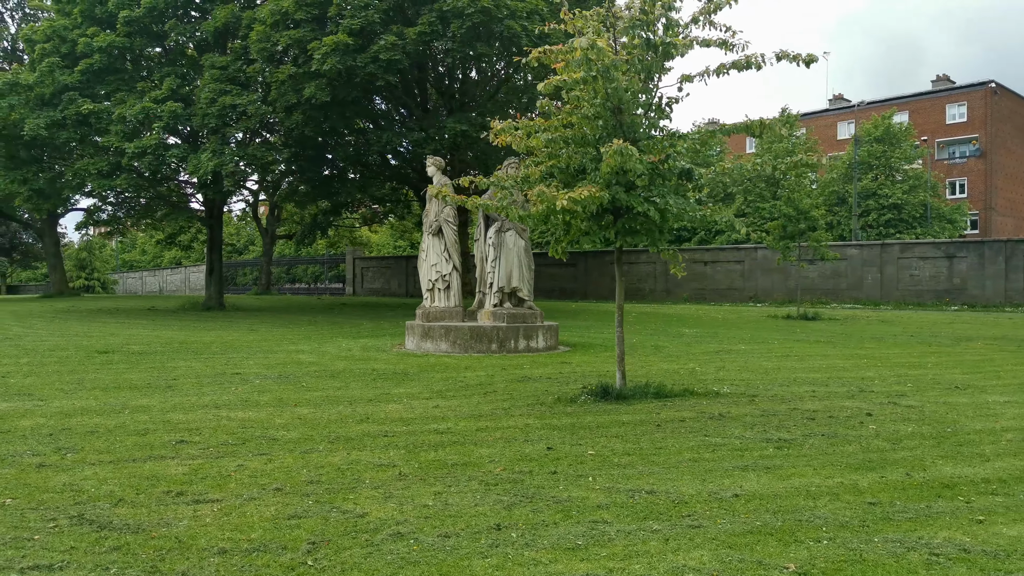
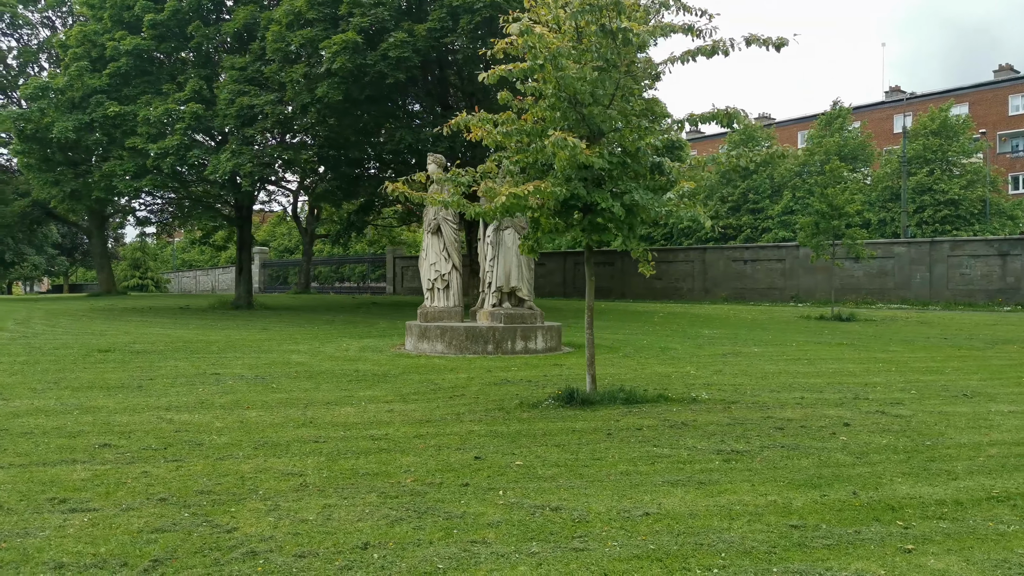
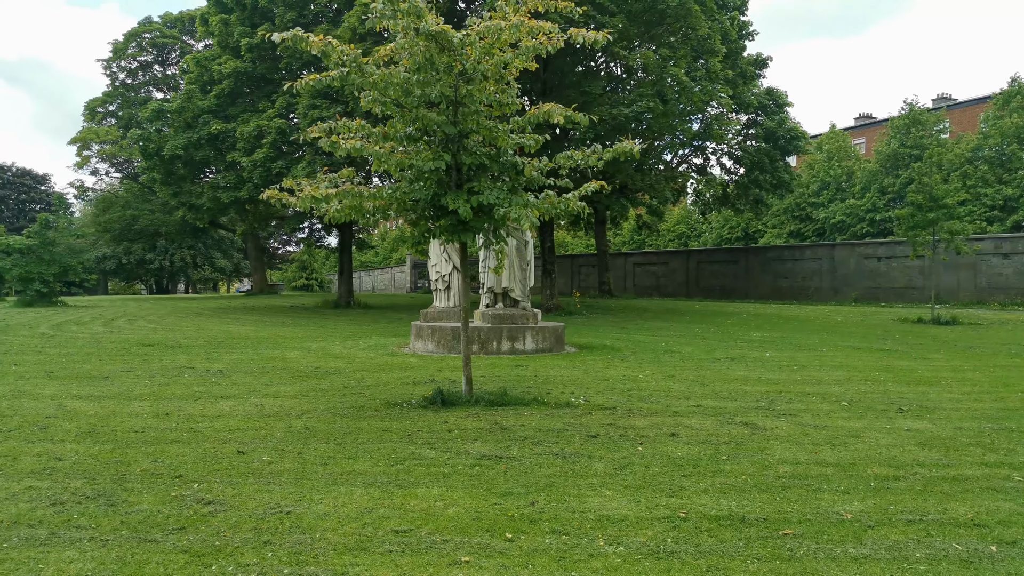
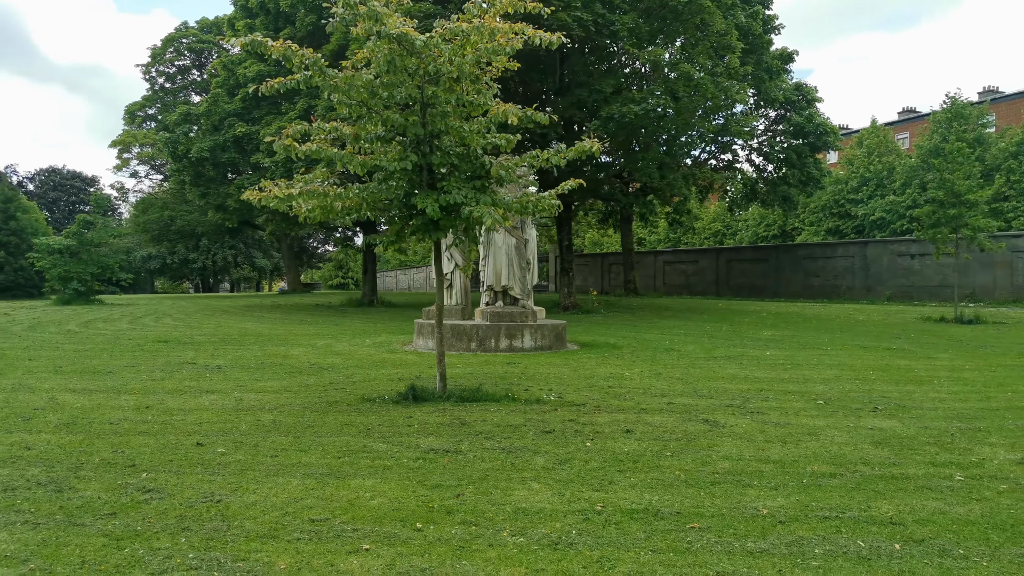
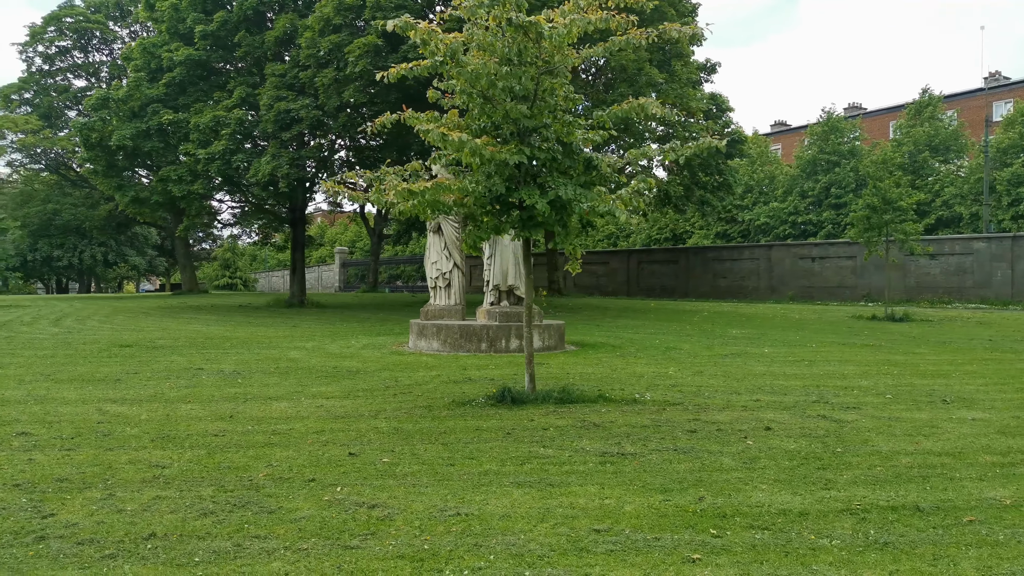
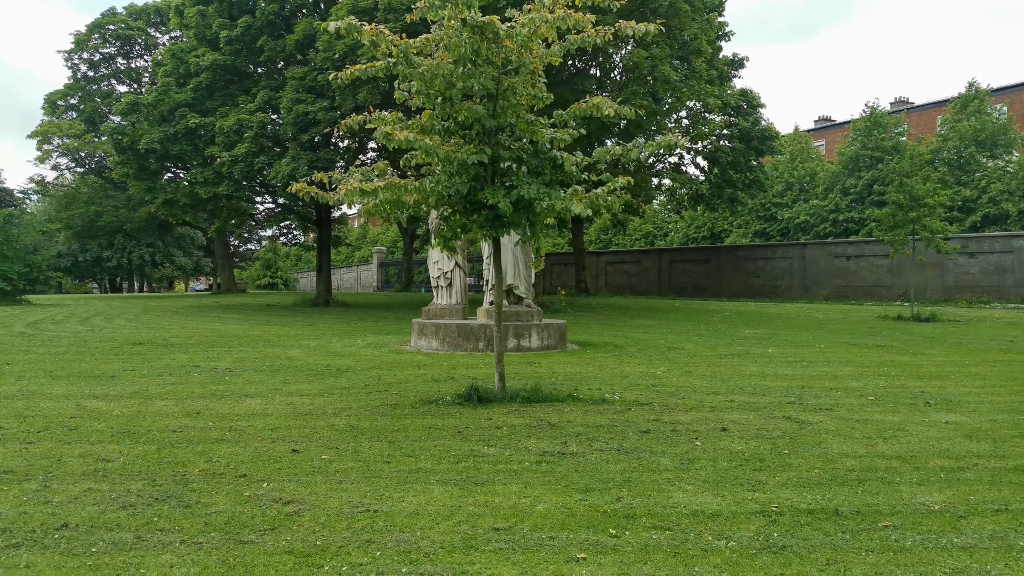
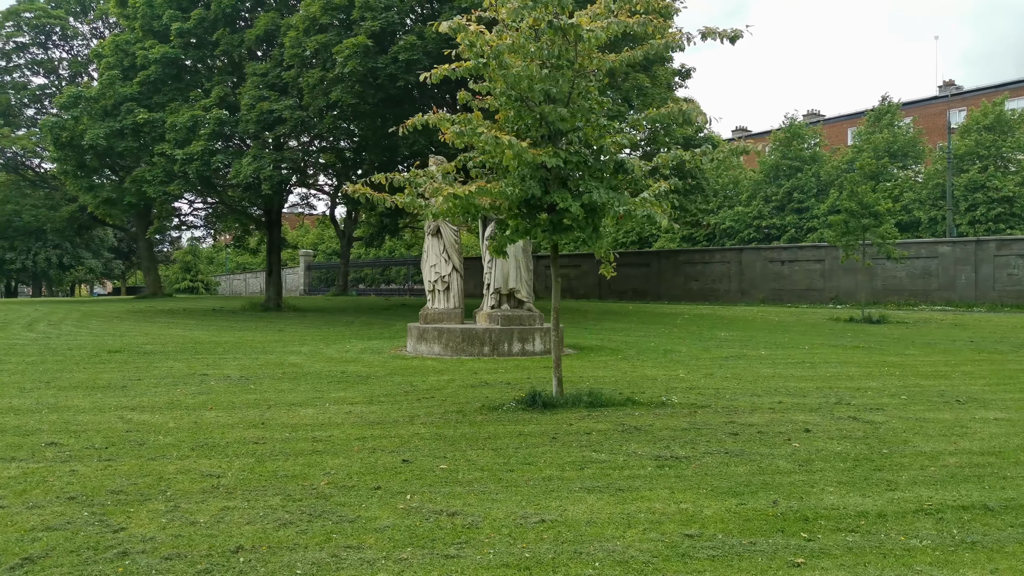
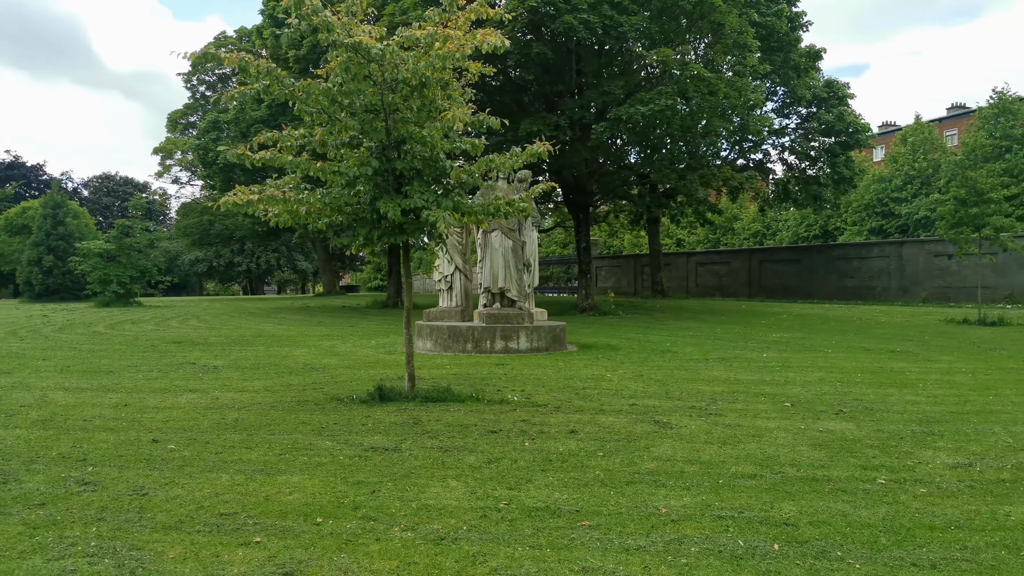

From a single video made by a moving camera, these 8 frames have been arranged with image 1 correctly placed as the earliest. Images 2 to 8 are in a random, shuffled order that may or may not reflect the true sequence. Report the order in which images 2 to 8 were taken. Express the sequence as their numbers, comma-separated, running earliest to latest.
2, 7, 5, 6, 3, 4, 8
